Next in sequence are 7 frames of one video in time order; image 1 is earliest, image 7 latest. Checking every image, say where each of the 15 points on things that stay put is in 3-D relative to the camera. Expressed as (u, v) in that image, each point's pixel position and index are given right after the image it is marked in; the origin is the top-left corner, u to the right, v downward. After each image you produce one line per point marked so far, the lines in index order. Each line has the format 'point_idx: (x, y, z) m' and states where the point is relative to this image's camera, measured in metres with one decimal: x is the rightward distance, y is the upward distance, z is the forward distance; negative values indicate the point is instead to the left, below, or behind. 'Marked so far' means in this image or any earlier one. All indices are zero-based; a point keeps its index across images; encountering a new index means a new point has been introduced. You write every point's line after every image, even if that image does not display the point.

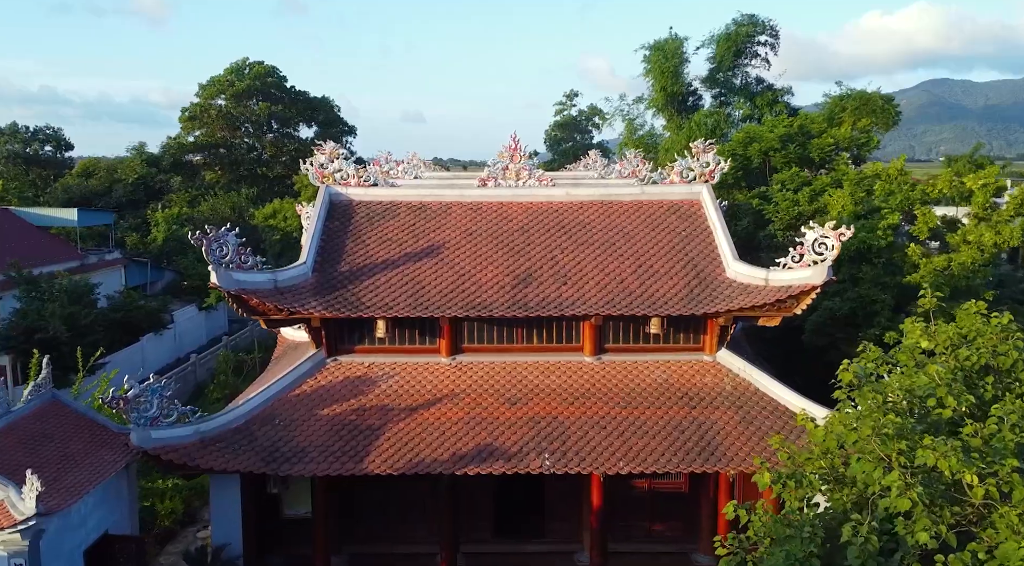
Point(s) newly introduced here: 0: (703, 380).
0: (+3.0, -1.5, +15.2) m
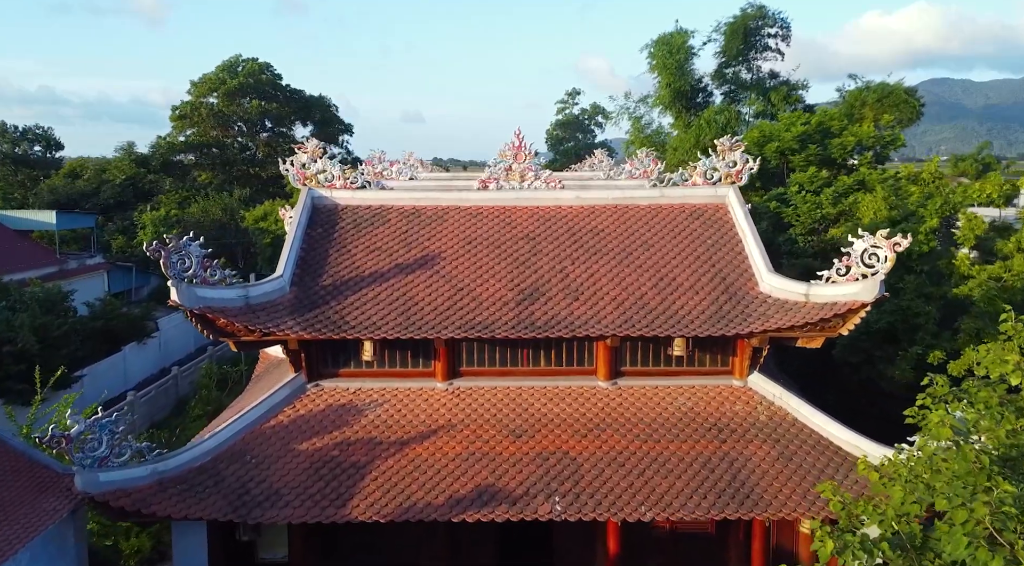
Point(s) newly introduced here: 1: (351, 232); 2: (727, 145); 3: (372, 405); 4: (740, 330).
0: (+3.0, -1.7, +13.4) m
1: (-2.5, +0.8, +14.8) m
2: (+3.4, +2.2, +15.3) m
3: (-1.9, -1.7, +13.5) m
4: (+3.0, -0.6, +12.8) m
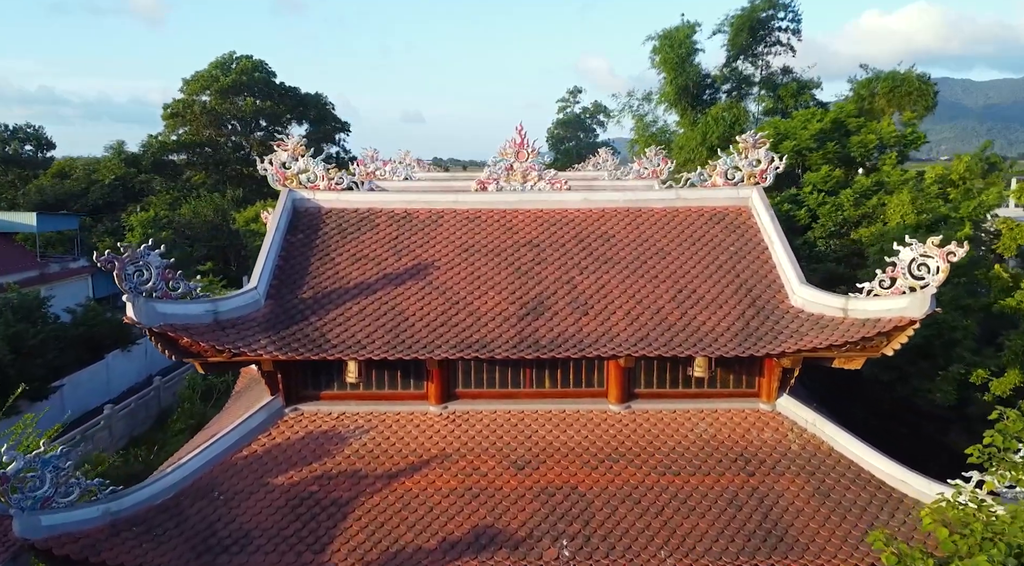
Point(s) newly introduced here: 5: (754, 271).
0: (+3.1, -1.9, +12.0) m
1: (-2.4, +0.6, +13.4) m
2: (+3.4, +2.0, +13.9) m
3: (-1.9, -1.8, +12.1) m
4: (+3.0, -0.8, +11.3) m
5: (+3.1, +0.2, +12.6) m
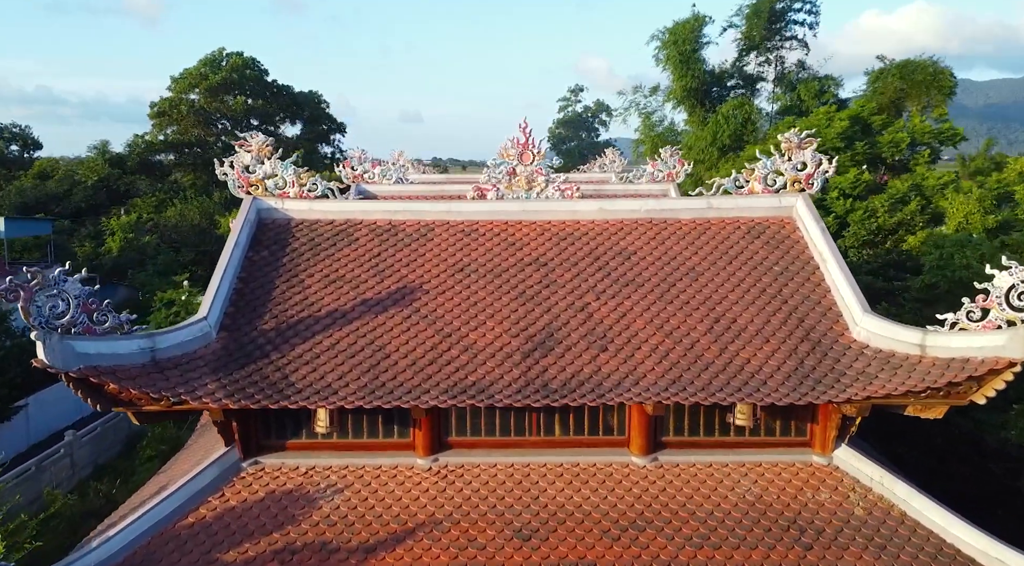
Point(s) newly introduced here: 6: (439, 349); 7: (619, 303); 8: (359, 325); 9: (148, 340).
0: (+3.1, -2.2, +9.9) m
1: (-2.4, +0.3, +11.3) m
2: (+3.4, +1.7, +11.8) m
3: (-1.9, -2.1, +10.0) m
4: (+3.0, -1.1, +9.3) m
5: (+3.2, -0.1, +10.6) m
6: (-0.7, -0.7, +9.9) m
7: (+1.2, -0.2, +10.5) m
8: (-1.6, -0.4, +10.3) m
9: (-3.5, -0.6, +9.2) m
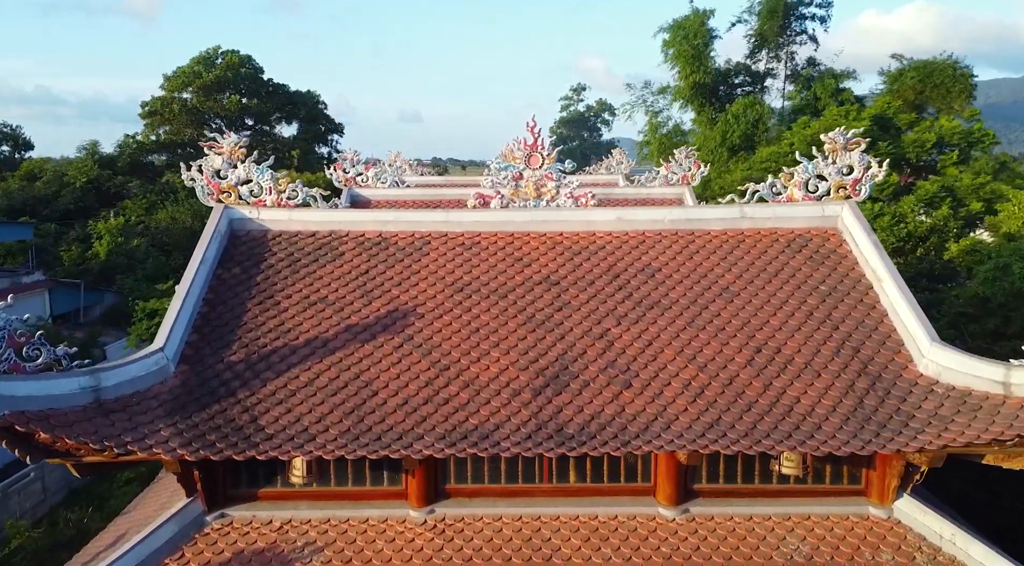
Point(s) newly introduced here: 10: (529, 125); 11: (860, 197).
0: (+3.2, -2.4, +8.5) m
1: (-2.3, +0.1, +9.9) m
2: (+3.5, +1.5, +10.3) m
3: (-1.8, -2.4, +8.6) m
4: (+3.1, -1.3, +7.8) m
5: (+3.2, -0.3, +9.1) m
6: (-0.7, -0.9, +8.5) m
7: (+1.2, -0.4, +9.1) m
8: (-1.5, -0.7, +8.8) m
9: (-3.4, -0.8, +7.8) m
10: (+0.2, +1.8, +11.1) m
11: (+3.7, +0.9, +10.4) m
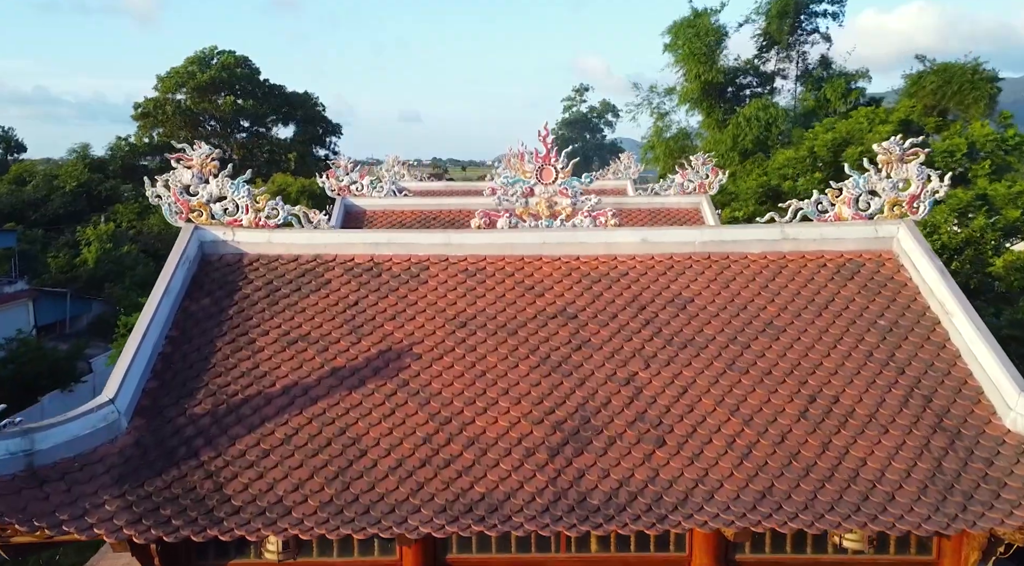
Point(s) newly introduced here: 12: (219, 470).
0: (+3.3, -2.7, +7.2) m
1: (-2.2, -0.2, +8.6) m
2: (+3.6, +1.2, +9.1) m
3: (-1.7, -2.7, +7.3) m
4: (+3.2, -1.6, +6.5) m
5: (+3.3, -0.6, +7.9) m
6: (-0.6, -1.2, +7.2) m
7: (+1.3, -0.7, +7.8) m
8: (-1.4, -1.0, +7.5) m
9: (-3.3, -1.1, +6.5) m
10: (+0.3, +1.5, +9.8) m
11: (+3.8, +0.6, +9.1) m
12: (-2.1, -1.3, +7.0) m
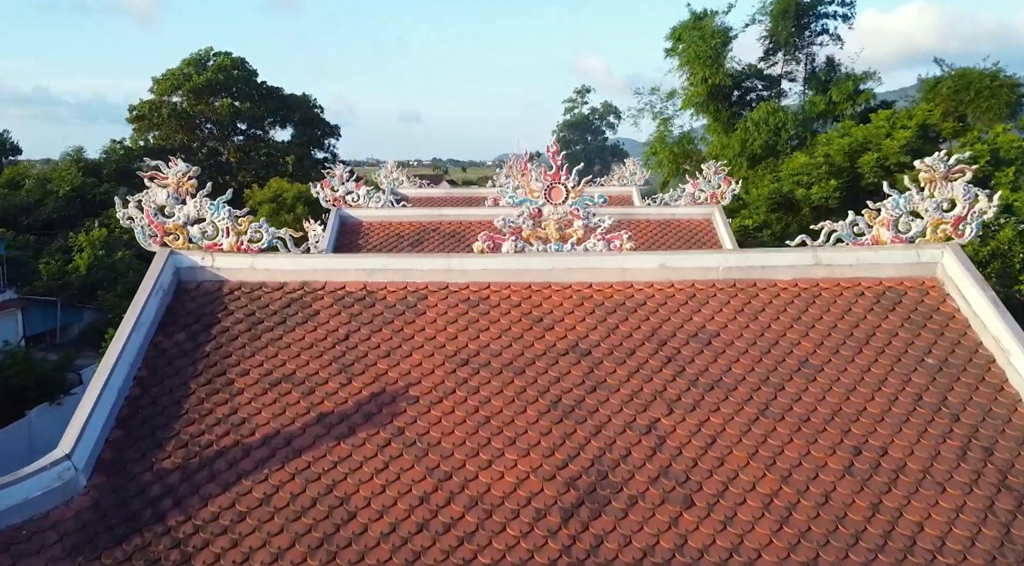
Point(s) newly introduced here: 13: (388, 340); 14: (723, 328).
0: (+3.3, -2.9, +6.4) m
1: (-2.2, -0.5, +7.7) m
2: (+3.6, +1.0, +8.2) m
3: (-1.7, -2.9, +6.5) m
4: (+3.3, -1.8, +5.7) m
5: (+3.4, -0.9, +7.0) m
6: (-0.5, -1.4, +6.4) m
7: (+1.4, -1.0, +7.0) m
8: (-1.4, -1.2, +6.7) m
9: (-3.2, -1.3, +5.7) m
10: (+0.3, +1.2, +8.9) m
11: (+3.9, +0.4, +8.2) m
12: (-2.0, -1.6, +6.2) m
13: (-1.0, -0.5, +7.8) m
14: (+1.7, -0.4, +7.8) m
